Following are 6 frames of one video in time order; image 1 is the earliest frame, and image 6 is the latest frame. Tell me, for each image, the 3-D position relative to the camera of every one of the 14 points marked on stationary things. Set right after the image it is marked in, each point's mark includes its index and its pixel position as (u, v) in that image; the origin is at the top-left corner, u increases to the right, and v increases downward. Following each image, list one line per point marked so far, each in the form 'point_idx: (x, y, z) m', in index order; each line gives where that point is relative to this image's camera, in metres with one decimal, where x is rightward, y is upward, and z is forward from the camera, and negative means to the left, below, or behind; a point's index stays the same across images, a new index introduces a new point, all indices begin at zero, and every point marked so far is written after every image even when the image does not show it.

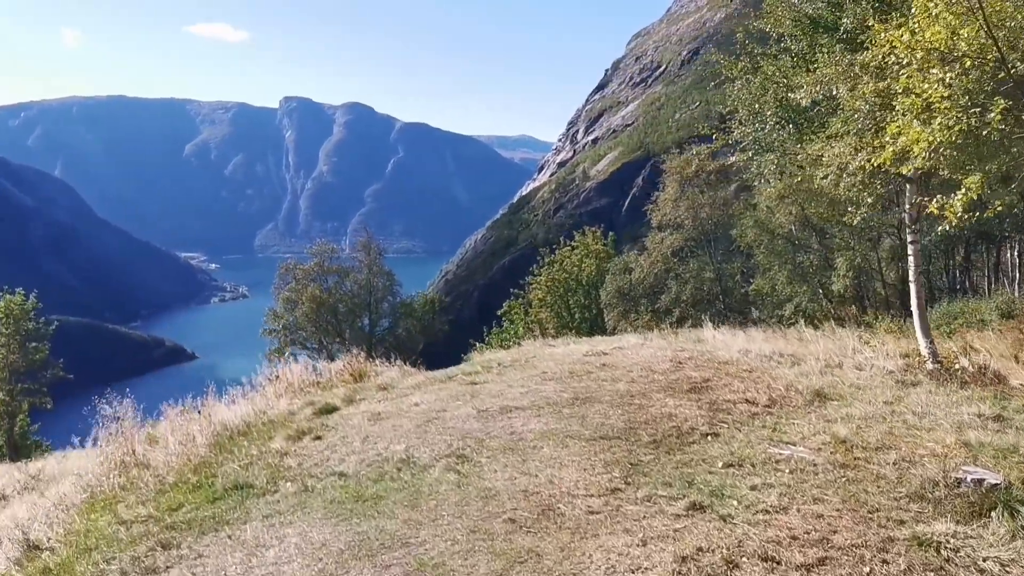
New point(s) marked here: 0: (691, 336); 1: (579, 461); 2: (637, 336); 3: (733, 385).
0: (+3.4, -0.9, +11.6) m
1: (+0.5, -1.3, +4.6) m
2: (+2.3, -0.9, +10.8) m
3: (+2.3, -1.0, +6.2) m
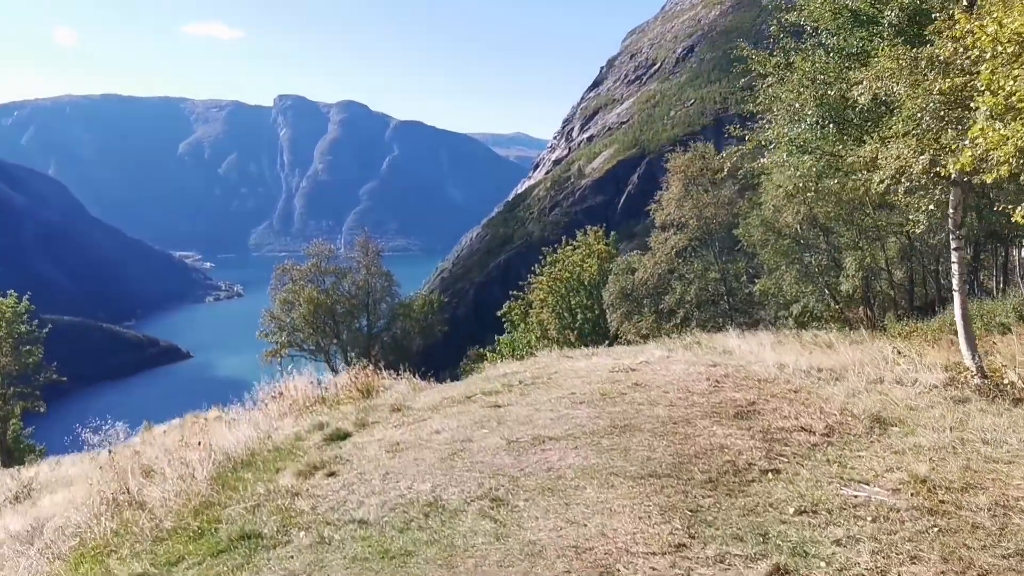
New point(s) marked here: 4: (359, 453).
0: (+3.6, -1.1, +11.1) m
1: (+0.8, -1.5, +4.0) m
2: (+2.5, -1.0, +10.3) m
3: (+2.5, -1.1, +5.7) m
4: (-1.4, -1.5, +5.5) m
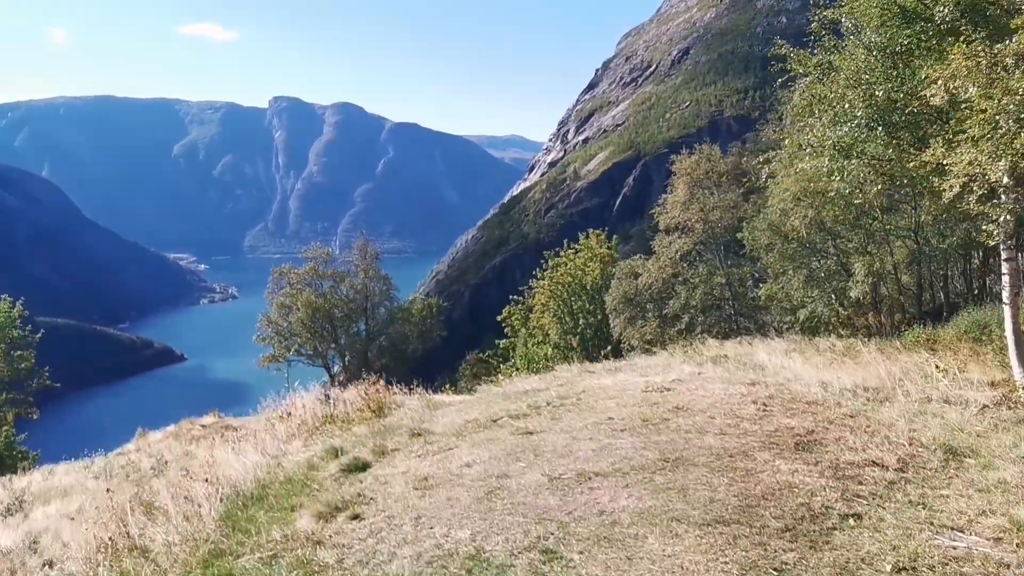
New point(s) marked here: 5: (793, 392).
0: (+3.9, -1.2, +10.6) m
1: (+1.1, -1.6, +3.6) m
2: (+2.8, -1.2, +9.8) m
3: (+2.9, -1.3, +5.2) m
4: (-1.1, -1.7, +5.0) m
5: (+3.2, -1.2, +6.9) m
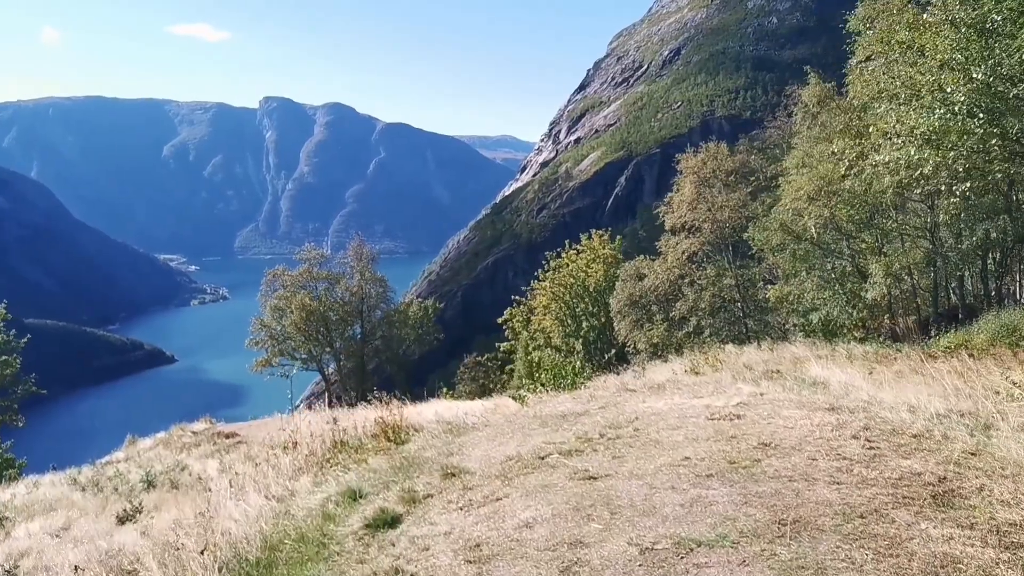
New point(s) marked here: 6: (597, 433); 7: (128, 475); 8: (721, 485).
0: (+4.3, -1.3, +9.7) m
1: (+1.6, -1.7, +2.6) m
2: (+3.2, -1.3, +8.9) m
3: (+3.3, -1.4, +4.2) m
4: (-0.6, -1.8, +4.0) m
5: (+3.7, -1.3, +6.0) m
6: (+0.8, -1.5, +6.3) m
7: (-11.5, -5.4, +18.4) m
8: (+1.5, -1.5, +4.4) m
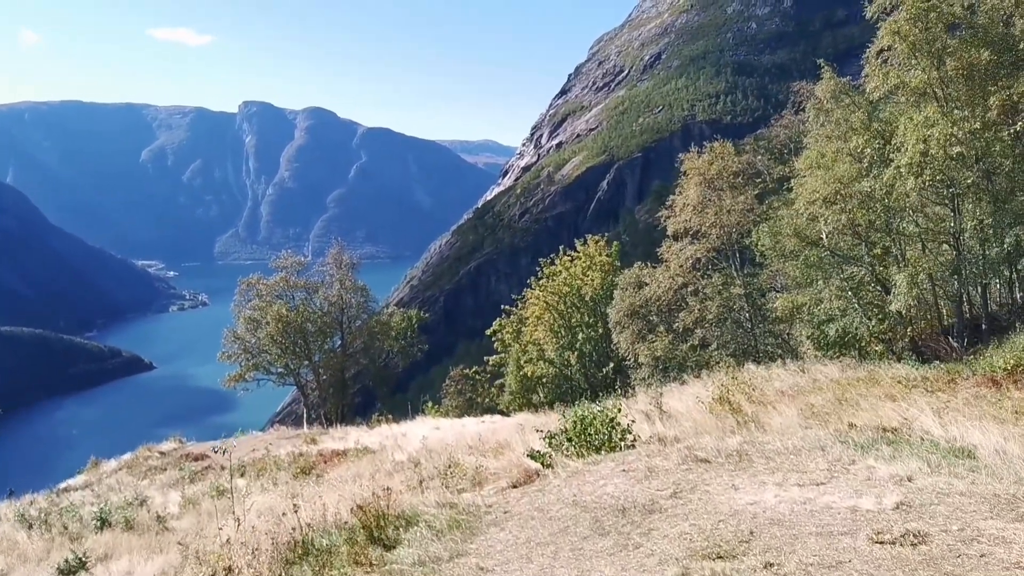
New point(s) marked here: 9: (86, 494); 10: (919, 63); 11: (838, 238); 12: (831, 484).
0: (+4.6, -1.7, +7.5) m
1: (+2.1, -2.0, +0.3) m
2: (+3.5, -1.6, +6.7) m
3: (+3.8, -1.7, +2.1) m
4: (-0.2, -2.1, +1.7) m
5: (+4.0, -1.6, +3.8) m
6: (+1.2, -1.8, +4.0) m
7: (-11.4, -5.9, +15.8) m
8: (+1.9, -1.8, +2.2) m
9: (-14.0, -6.9, +19.5) m
10: (+10.4, +5.8, +15.5) m
11: (+12.5, +1.8, +22.5) m
12: (+2.7, -1.7, +5.2) m
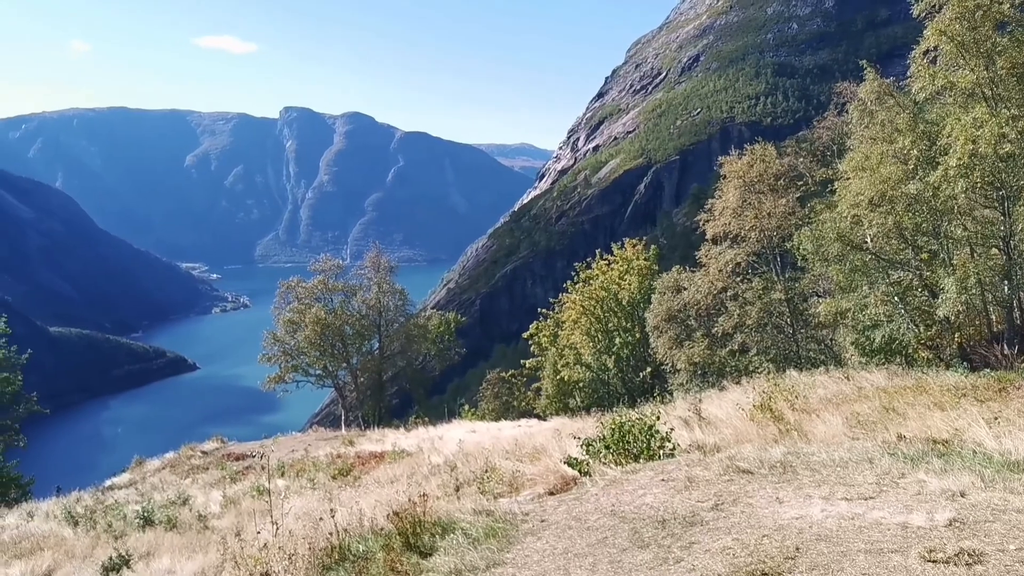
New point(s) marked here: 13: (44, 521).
0: (+5.1, -1.8, +7.3) m
1: (+2.2, -2.1, +0.3) m
2: (+3.9, -1.7, +6.5) m
3: (+3.9, -1.8, +1.9) m
4: (0.0, -2.2, +1.7) m
5: (+4.3, -1.7, +3.6) m
6: (+1.4, -1.9, +4.0) m
7: (-10.5, -6.0, +16.4) m
8: (+2.1, -1.8, +2.1) m
9: (-12.9, -7.0, +20.2) m
10: (+11.4, +5.6, +15.0) m
11: (+13.8, +1.6, +21.8) m
12: (+3.0, -1.7, +5.1) m
13: (-12.9, -6.7, +16.4) m
